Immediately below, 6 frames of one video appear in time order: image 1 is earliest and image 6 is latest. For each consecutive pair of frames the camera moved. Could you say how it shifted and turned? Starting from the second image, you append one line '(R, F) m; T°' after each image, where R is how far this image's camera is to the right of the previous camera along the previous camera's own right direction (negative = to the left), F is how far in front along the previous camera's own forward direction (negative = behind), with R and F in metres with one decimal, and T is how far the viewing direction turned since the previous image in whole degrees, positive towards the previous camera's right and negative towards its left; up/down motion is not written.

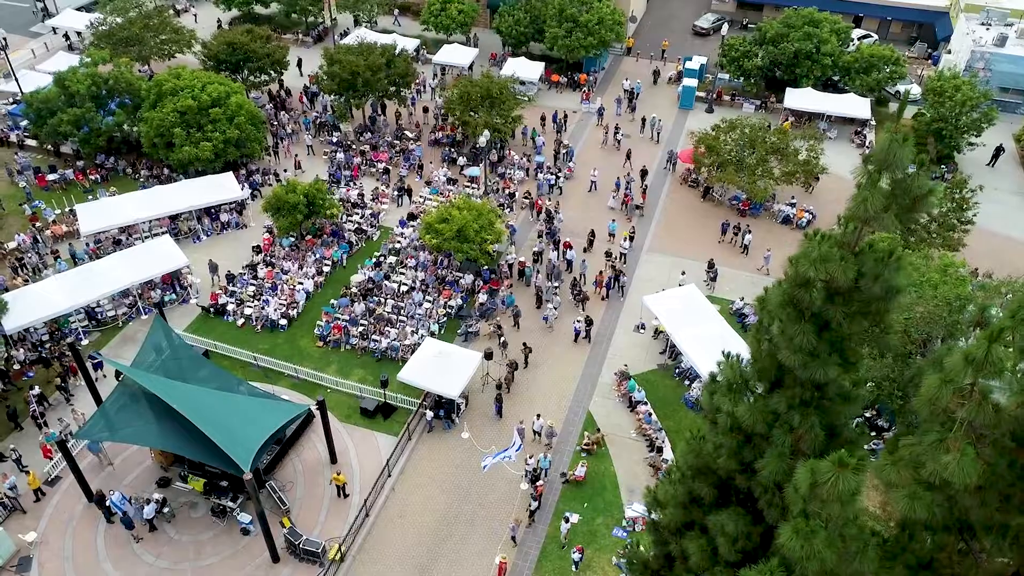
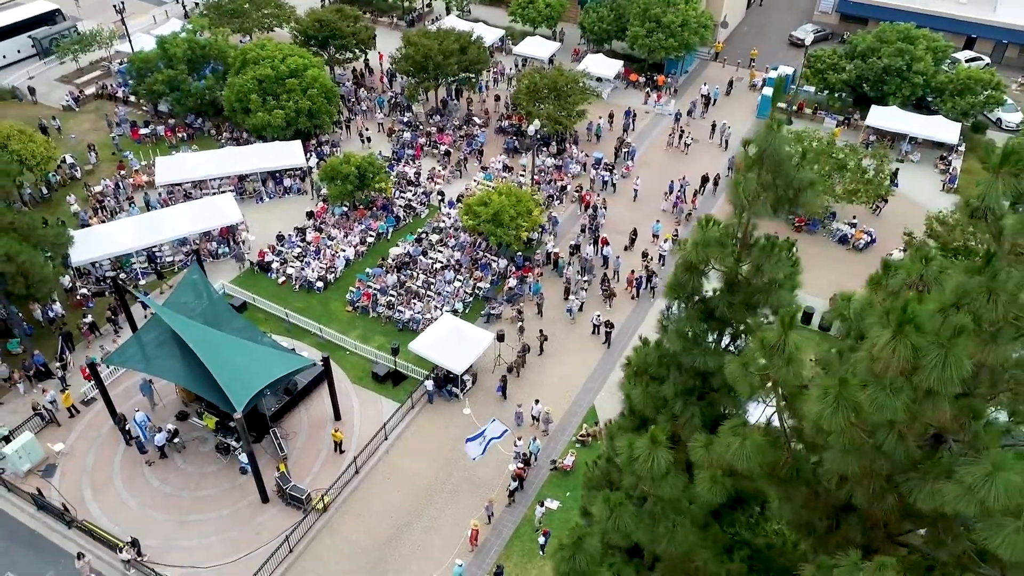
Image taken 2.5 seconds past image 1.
(+3.1, -0.2) m; -7°
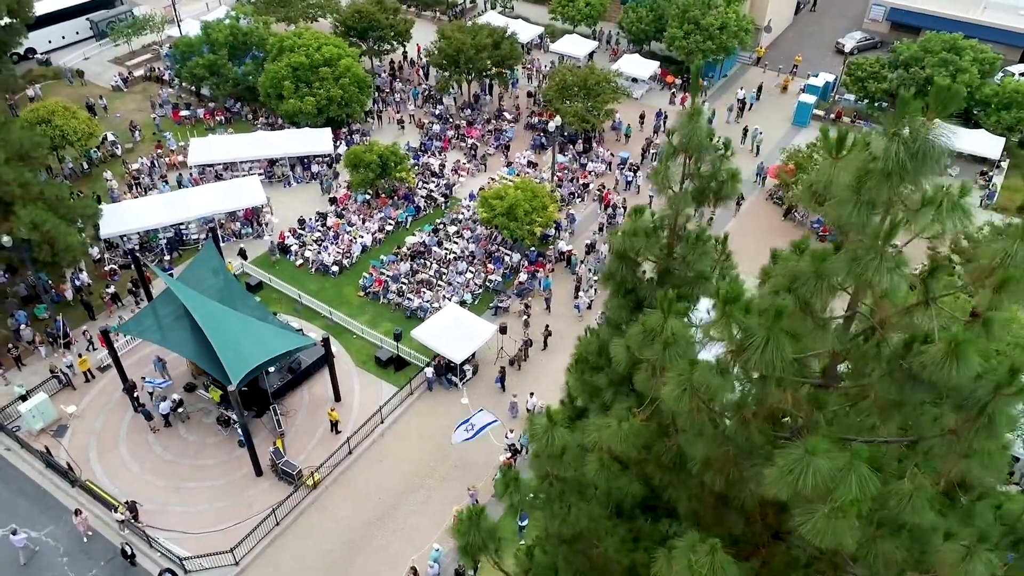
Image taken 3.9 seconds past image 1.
(+1.7, -0.1) m; -4°
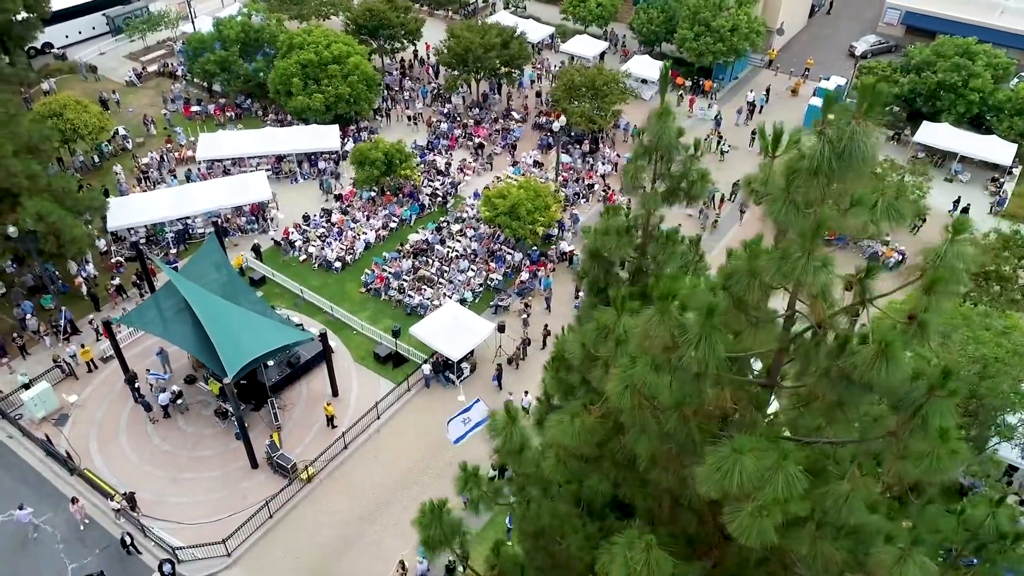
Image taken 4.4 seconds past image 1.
(+0.6, 0.0) m; -1°
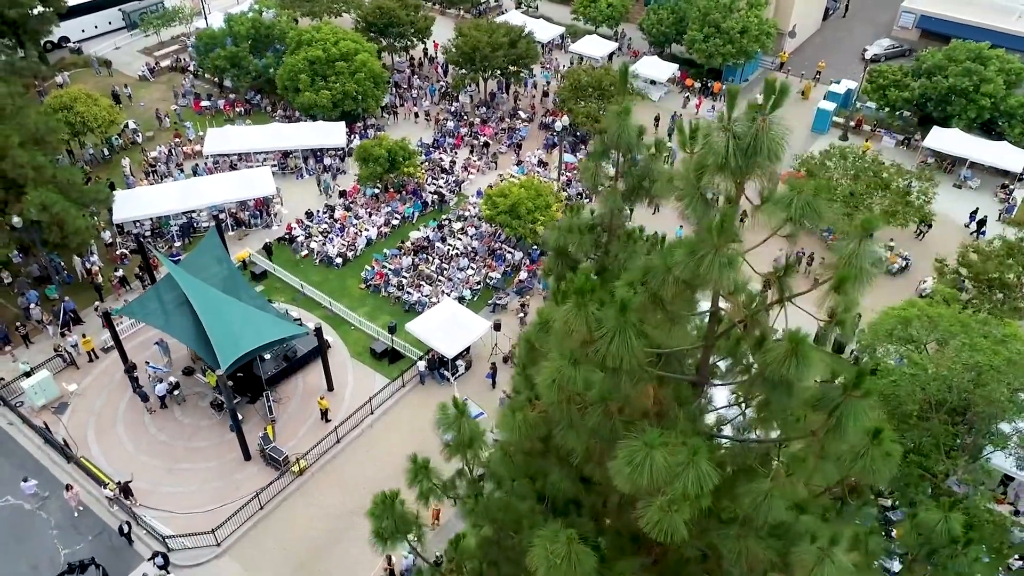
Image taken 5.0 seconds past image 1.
(+0.7, 0.0) m; -1°
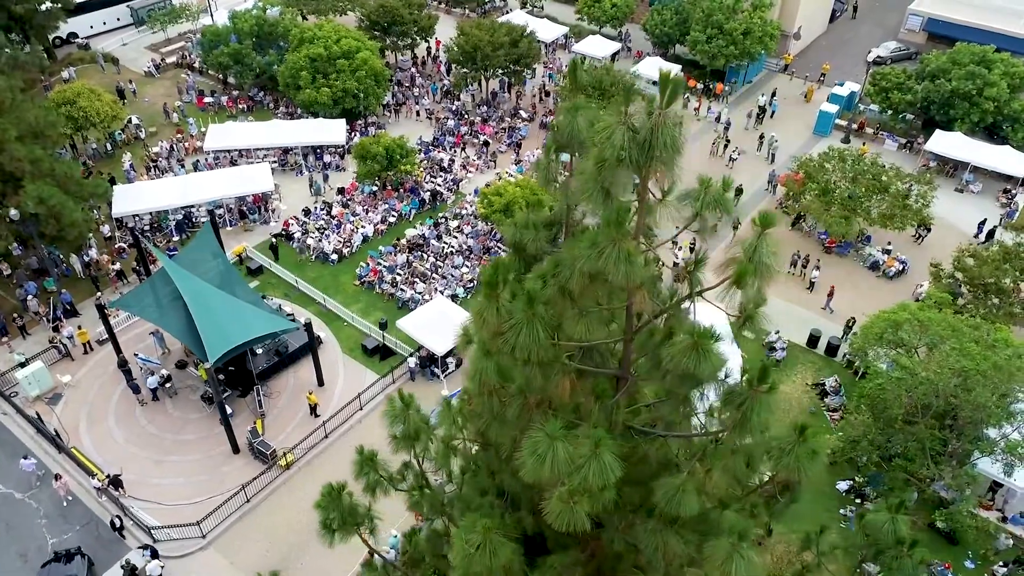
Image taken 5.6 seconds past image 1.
(+0.8, 0.0) m; -1°
